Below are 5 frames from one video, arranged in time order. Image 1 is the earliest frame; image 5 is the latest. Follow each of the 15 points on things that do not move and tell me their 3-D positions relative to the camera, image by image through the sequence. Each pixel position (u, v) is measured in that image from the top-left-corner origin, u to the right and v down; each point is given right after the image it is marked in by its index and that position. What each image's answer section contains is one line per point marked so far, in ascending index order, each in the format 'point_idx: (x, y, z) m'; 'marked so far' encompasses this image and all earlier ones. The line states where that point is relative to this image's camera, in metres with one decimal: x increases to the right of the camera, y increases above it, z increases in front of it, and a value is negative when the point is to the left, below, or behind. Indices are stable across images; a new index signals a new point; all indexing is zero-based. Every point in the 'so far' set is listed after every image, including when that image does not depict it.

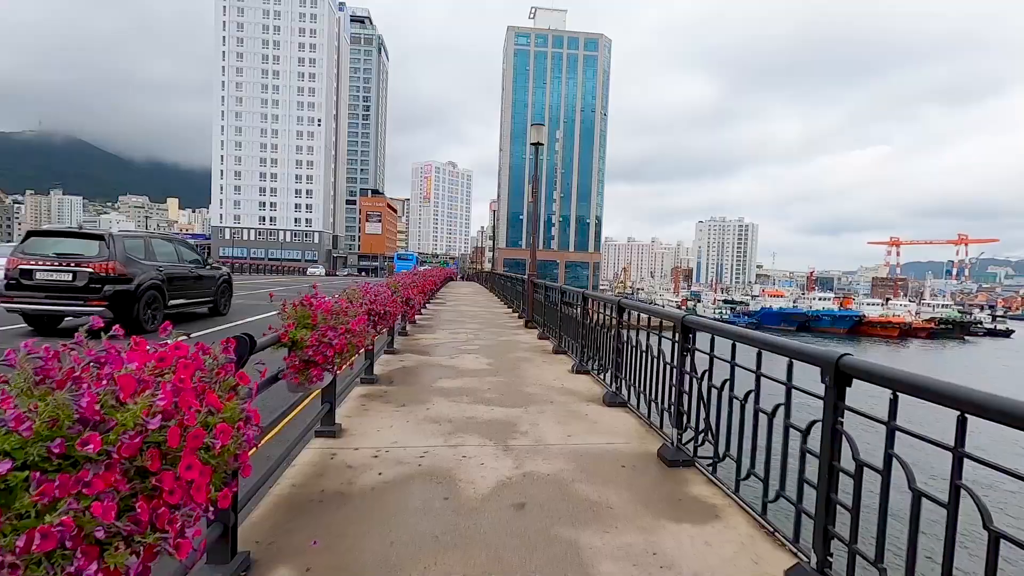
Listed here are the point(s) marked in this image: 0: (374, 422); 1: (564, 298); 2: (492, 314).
0: (-1.3, -1.2, +4.8) m
1: (+0.8, -0.2, +8.8) m
2: (-0.6, -0.7, +14.4) m
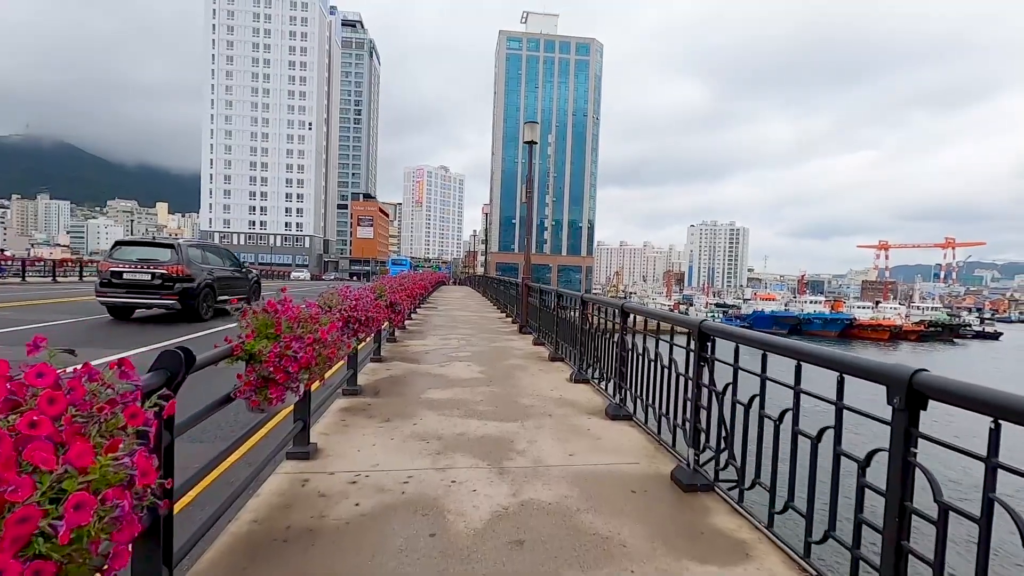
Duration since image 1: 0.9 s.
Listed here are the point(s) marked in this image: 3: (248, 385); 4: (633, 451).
0: (-1.3, -1.2, +4.3) m
1: (+0.7, -0.2, +8.4) m
2: (-0.7, -0.8, +14.0) m
3: (-1.3, -0.5, +2.5) m
4: (+0.9, -1.3, +4.2) m
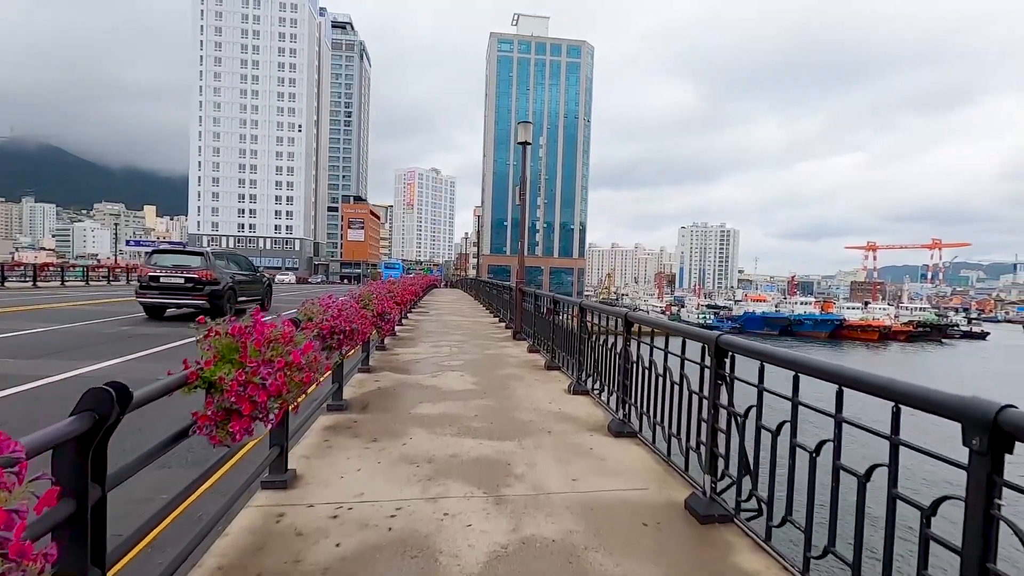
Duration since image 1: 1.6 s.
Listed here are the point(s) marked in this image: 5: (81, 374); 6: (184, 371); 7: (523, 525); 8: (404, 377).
0: (-1.3, -1.3, +4.0) m
1: (+0.7, -0.3, +8.1) m
2: (-0.9, -0.9, +13.6) m
3: (-1.2, -0.5, +2.2) m
4: (+0.9, -1.3, +3.8) m
5: (-5.7, -1.1, +7.1) m
6: (-1.3, -0.3, +2.2) m
7: (+0.1, -1.4, +3.1) m
8: (-1.4, -1.2, +7.1) m
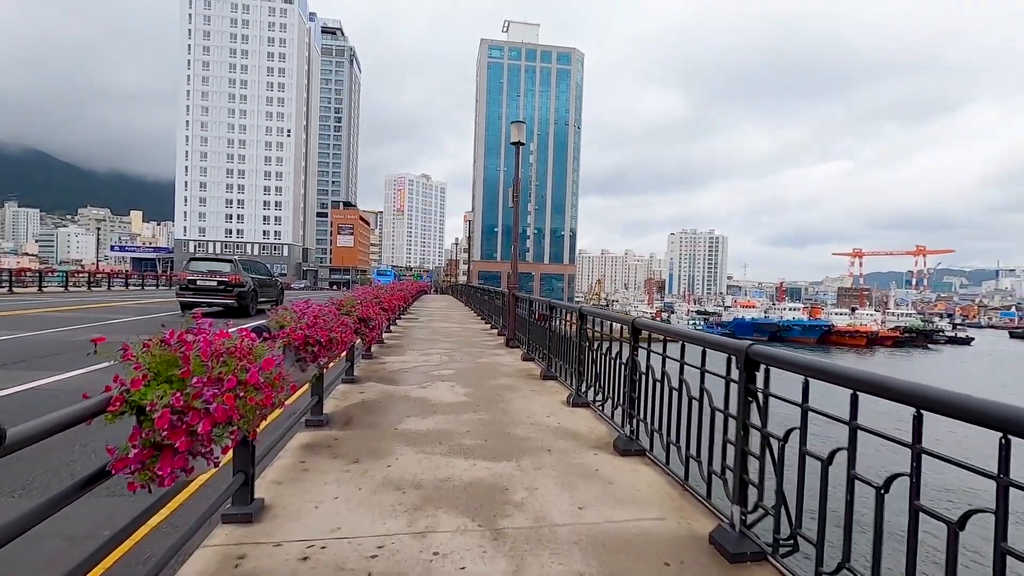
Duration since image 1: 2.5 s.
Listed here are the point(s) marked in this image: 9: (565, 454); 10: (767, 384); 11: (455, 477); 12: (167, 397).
0: (-1.3, -1.3, +3.5) m
1: (+0.6, -0.4, +7.7) m
2: (-1.1, -1.1, +13.2) m
3: (-1.2, -0.5, +1.7) m
4: (+0.9, -1.4, +3.4) m
5: (-5.8, -1.2, +6.5) m
6: (-1.3, -0.3, +1.7) m
7: (+0.1, -1.4, +2.7) m
8: (-1.5, -1.3, +6.6) m
9: (+0.4, -1.3, +4.3) m
10: (+1.3, -0.5, +2.7) m
11: (-0.4, -1.3, +3.8) m
12: (-1.2, -0.3, +1.8) m
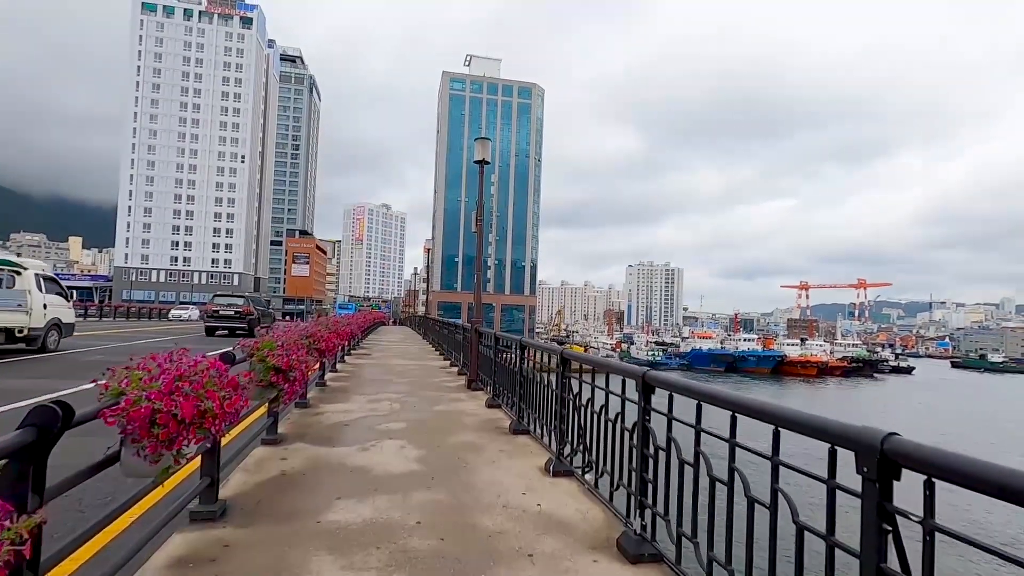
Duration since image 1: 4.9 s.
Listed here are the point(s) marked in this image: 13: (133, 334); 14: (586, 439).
0: (-1.4, -1.5, +2.2) m
1: (+0.1, -0.8, +6.5) m
2: (-1.9, -1.8, +11.8) m
3: (-1.2, -0.6, +0.4) m
4: (+0.8, -1.6, +2.2) m
5: (-6.1, -1.5, +4.8) m
6: (-1.3, -0.4, +0.4) m
7: (0.0, -1.5, +1.4) m
8: (-1.8, -1.6, +5.2) m
9: (+0.2, -1.6, +3.1) m
10: (+1.2, -0.6, +1.6) m
11: (-0.6, -1.6, +2.5) m
12: (-1.2, -0.4, +0.5) m
13: (-14.2, -1.7, +19.9) m
14: (+0.6, -1.3, +4.5) m
